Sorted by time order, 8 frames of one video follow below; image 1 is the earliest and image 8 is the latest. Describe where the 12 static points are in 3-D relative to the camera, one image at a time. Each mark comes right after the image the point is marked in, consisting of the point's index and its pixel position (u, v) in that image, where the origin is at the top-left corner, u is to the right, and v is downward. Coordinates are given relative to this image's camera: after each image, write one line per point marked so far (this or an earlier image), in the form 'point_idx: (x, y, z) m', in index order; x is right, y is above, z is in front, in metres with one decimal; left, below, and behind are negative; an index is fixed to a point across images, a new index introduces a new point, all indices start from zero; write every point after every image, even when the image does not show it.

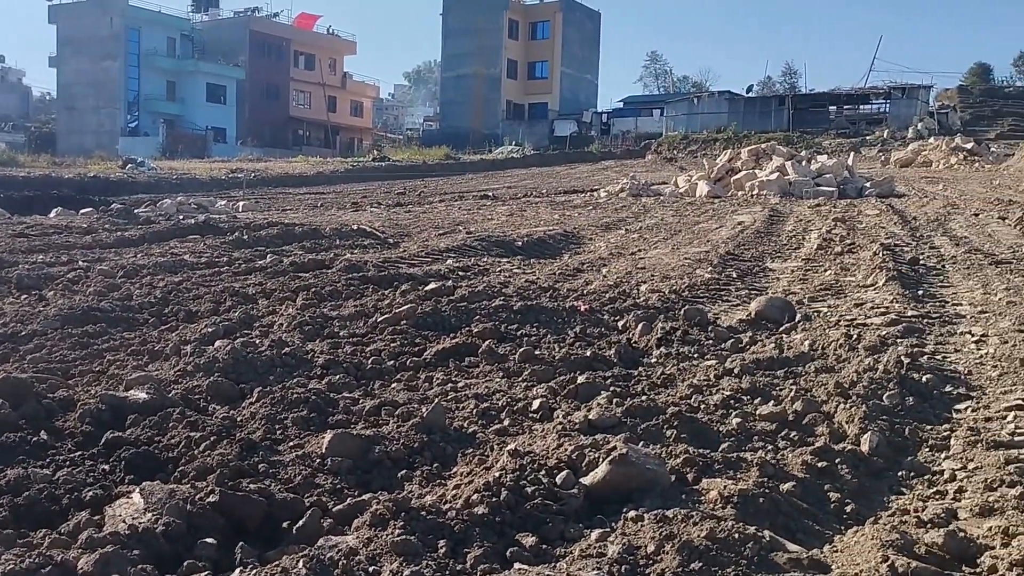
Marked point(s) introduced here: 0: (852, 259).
0: (+2.5, +0.2, +7.1) m
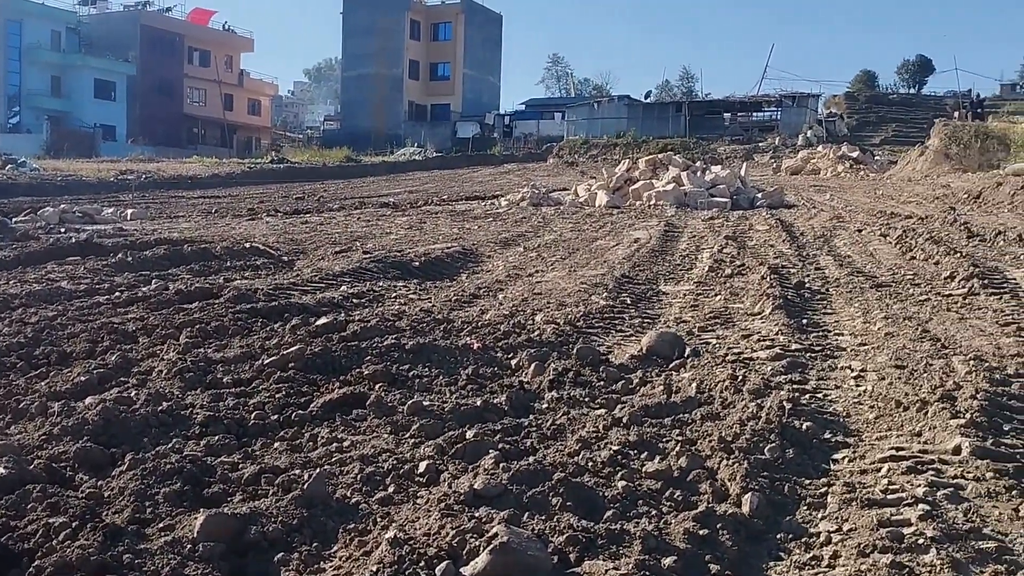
0: (+1.7, 0.0, +7.3) m
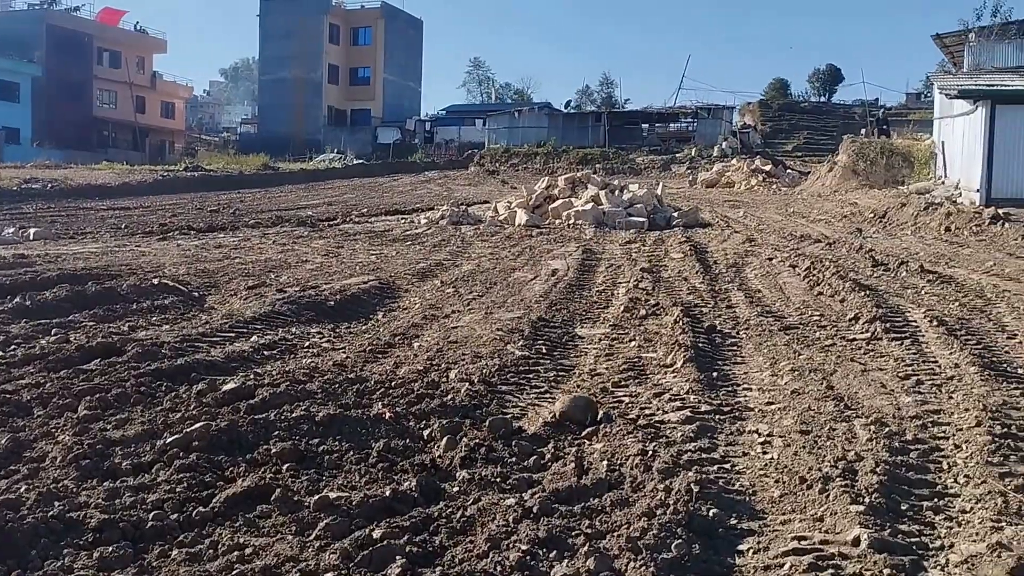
0: (+1.1, -0.3, +7.4) m
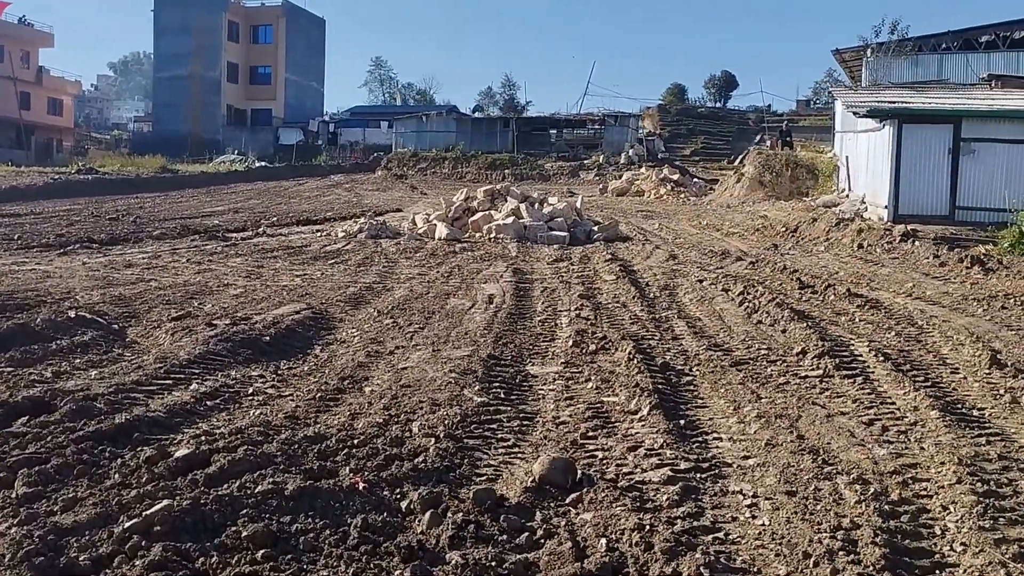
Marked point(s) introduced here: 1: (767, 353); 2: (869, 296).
0: (+0.7, -0.6, +7.3) m
1: (+2.0, -0.5, +7.7) m
2: (+4.2, -0.1, +11.3) m
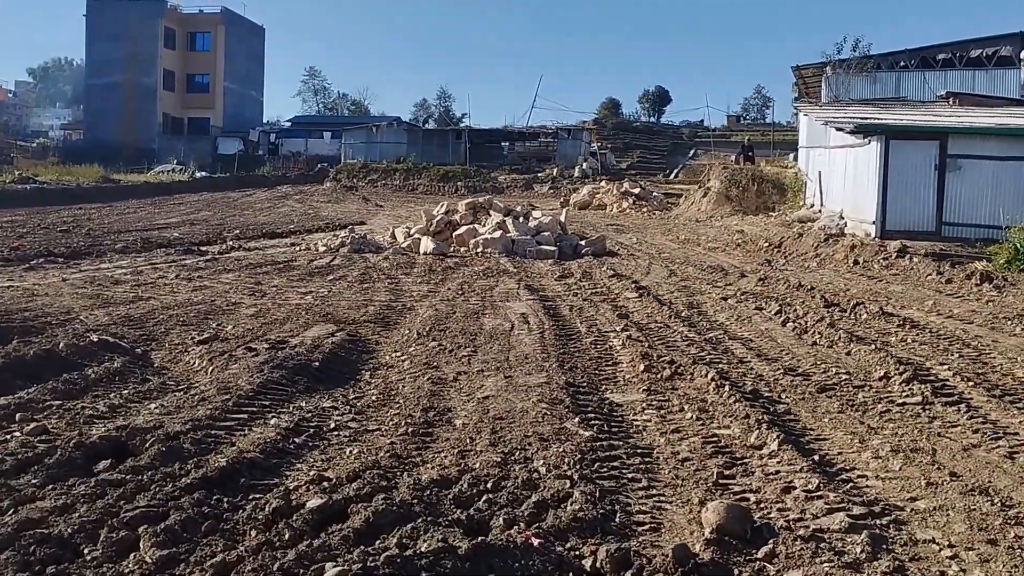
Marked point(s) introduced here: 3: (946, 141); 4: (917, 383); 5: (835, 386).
0: (+1.3, -0.7, +6.9) m
1: (+2.6, -0.7, +7.4) m
2: (+4.5, -0.3, +11.1) m
3: (+8.4, +2.8, +18.5) m
4: (+3.0, -0.7, +7.1) m
5: (+2.4, -0.7, +7.1) m
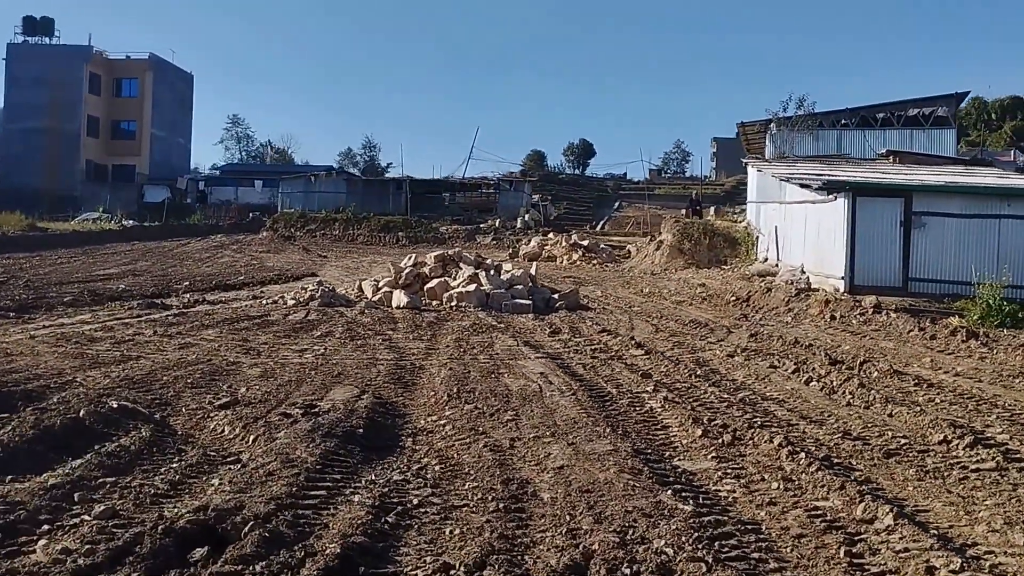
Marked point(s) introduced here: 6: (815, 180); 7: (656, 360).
0: (+1.7, -1.2, +6.7) m
1: (+3.0, -1.2, +7.3) m
2: (+4.6, -1.0, +11.1) m
3: (+7.9, +1.8, +19.0) m
4: (+3.4, -1.2, +7.0) m
5: (+2.8, -1.2, +7.0) m
6: (+6.2, +2.2, +19.7) m
7: (+1.7, -0.9, +11.4) m
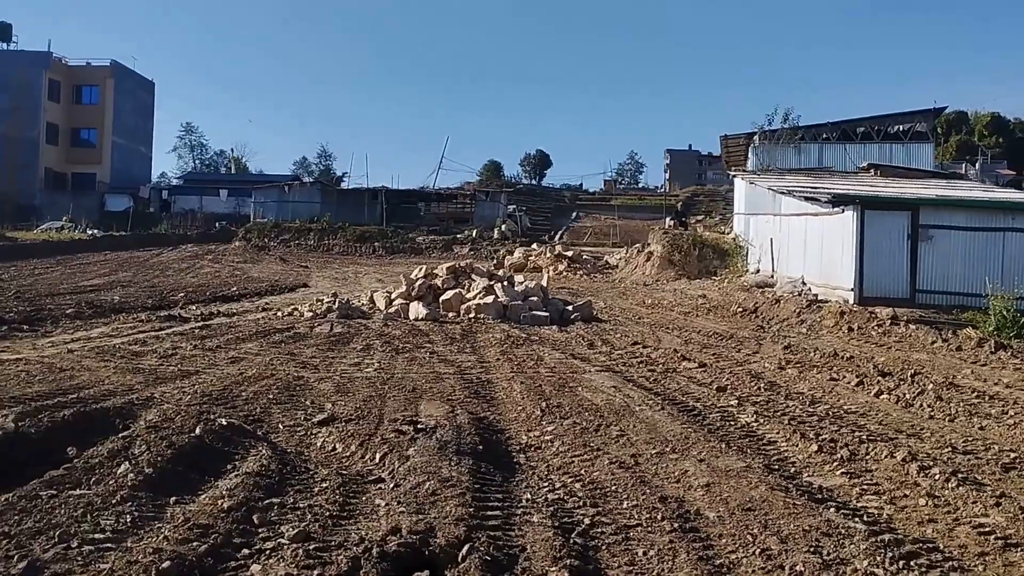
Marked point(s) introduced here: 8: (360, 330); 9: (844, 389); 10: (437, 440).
0: (+2.6, -1.3, +6.7) m
1: (+3.9, -1.3, +7.4) m
2: (+5.3, -1.1, +11.3) m
3: (+8.2, +1.5, +19.3) m
4: (+4.3, -1.3, +7.1) m
5: (+3.7, -1.3, +7.1) m
6: (+6.5, +2.0, +19.9) m
7: (+2.4, -1.0, +11.5) m
8: (-2.4, -0.7, +15.6) m
9: (+3.6, -1.1, +10.4) m
10: (-0.6, -1.1, +7.0) m
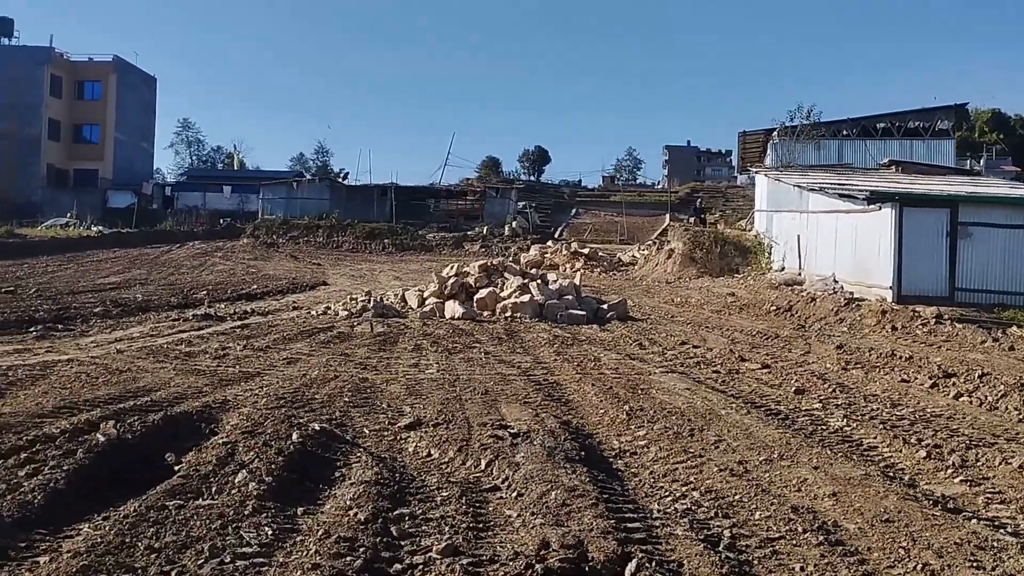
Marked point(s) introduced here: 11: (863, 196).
0: (+3.4, -1.3, +6.5) m
1: (+4.6, -1.3, +7.2) m
2: (+6.0, -1.1, +11.1) m
3: (+8.9, +1.6, +19.2) m
4: (+5.0, -1.3, +6.9) m
5: (+4.4, -1.3, +6.9) m
6: (+7.2, +2.0, +19.7) m
7: (+3.1, -1.0, +11.3) m
8: (-1.7, -0.7, +15.4) m
9: (+4.3, -1.1, +10.2) m
10: (+0.1, -1.1, +6.8) m
11: (+7.3, +1.9, +20.0) m
